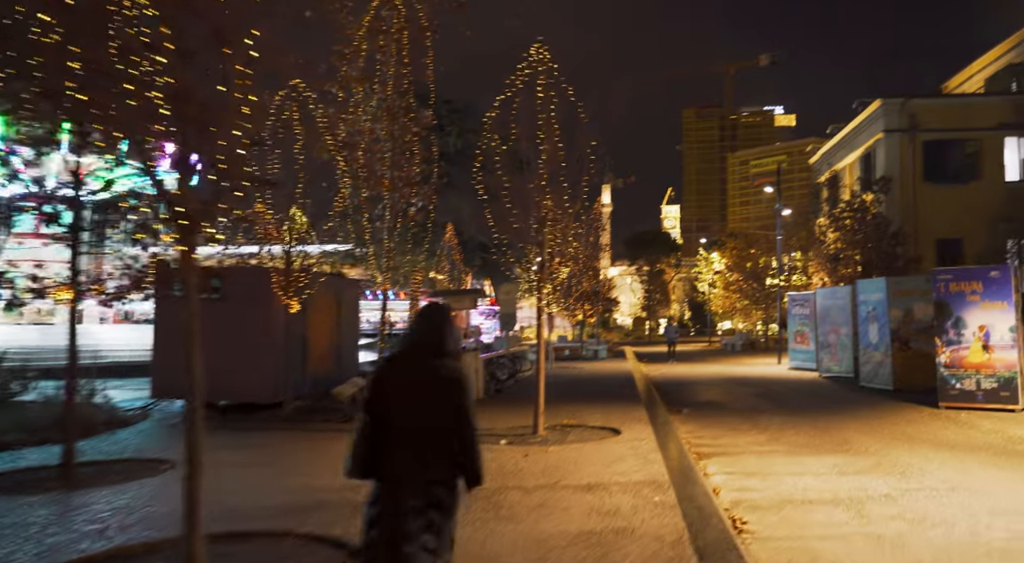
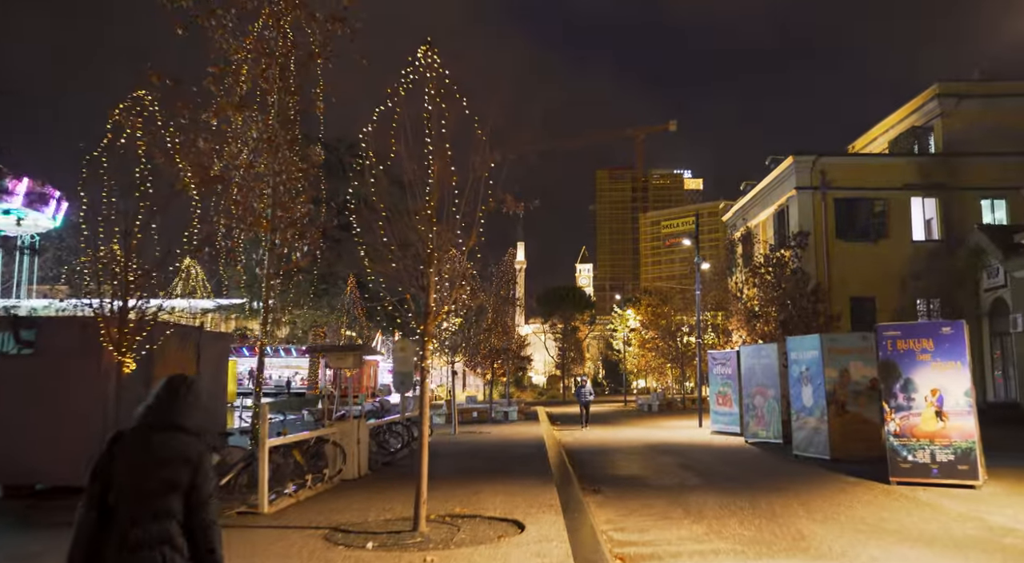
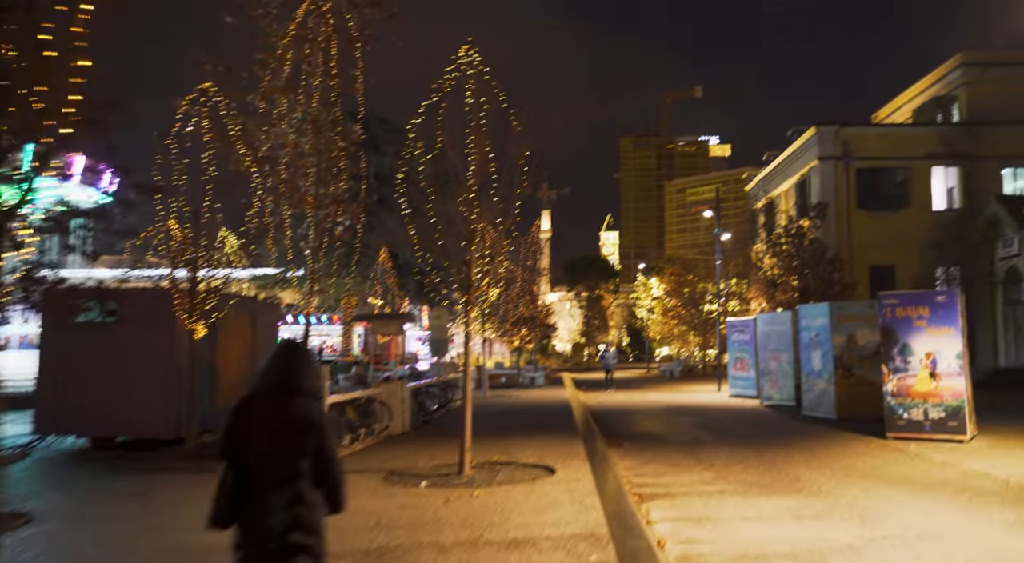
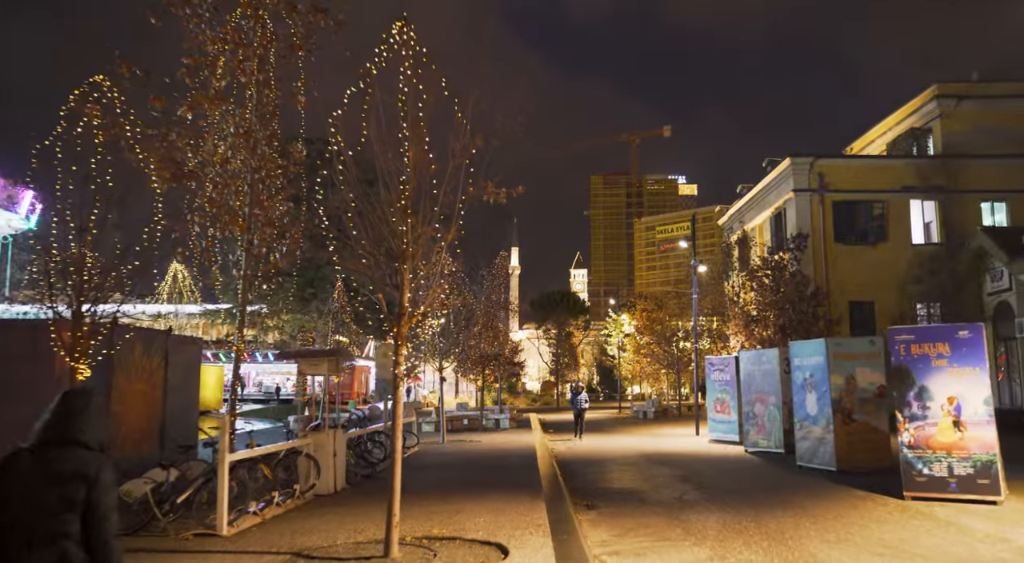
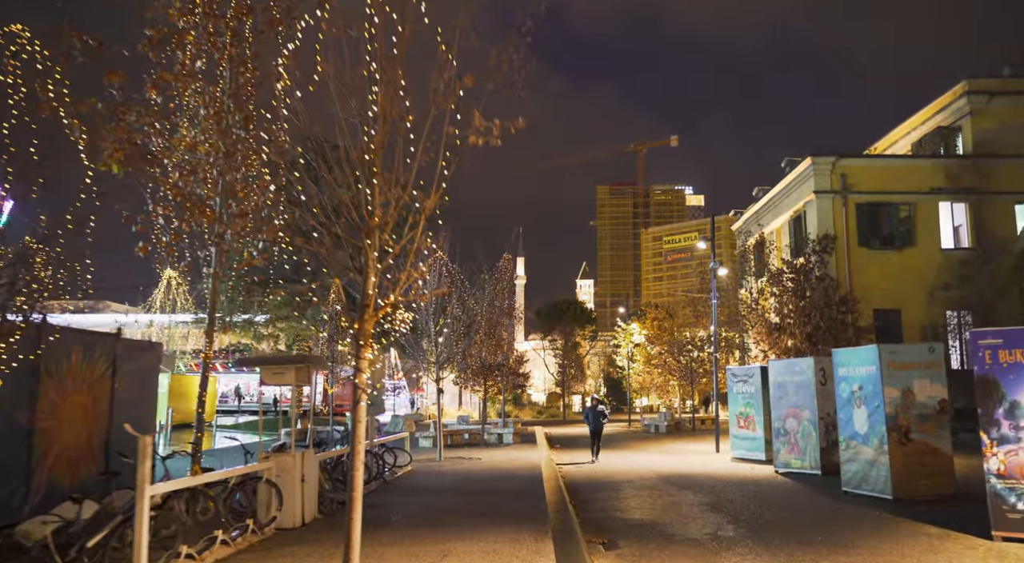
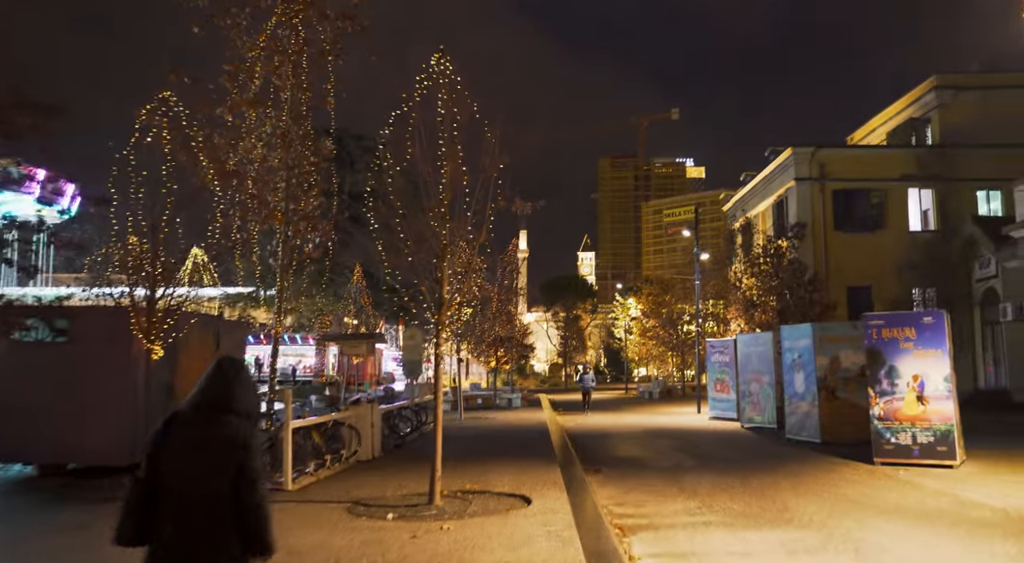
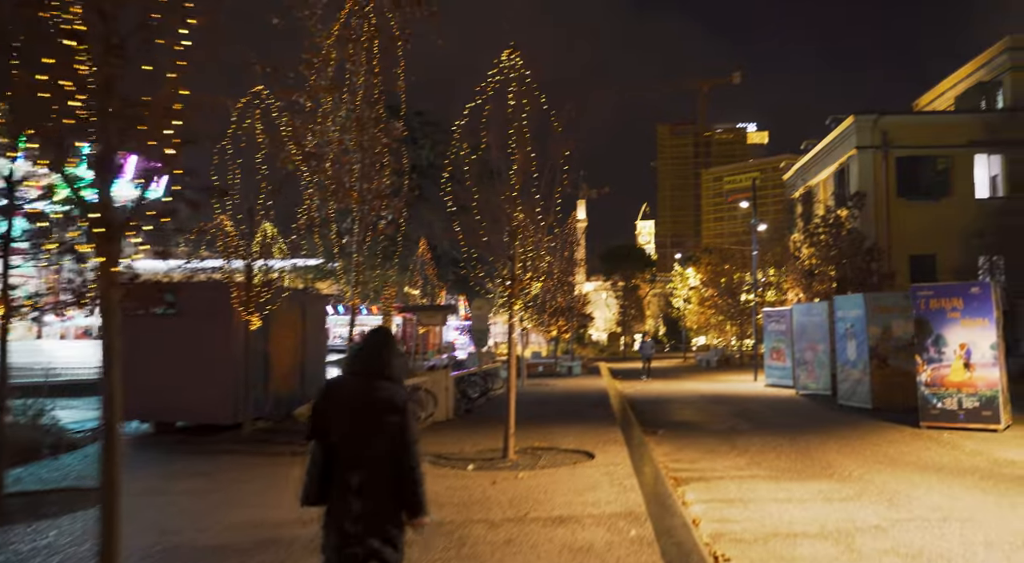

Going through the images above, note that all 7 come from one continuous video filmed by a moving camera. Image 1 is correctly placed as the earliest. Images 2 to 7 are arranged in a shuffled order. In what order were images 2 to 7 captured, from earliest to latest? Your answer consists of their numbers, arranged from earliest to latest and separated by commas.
7, 3, 6, 2, 4, 5
